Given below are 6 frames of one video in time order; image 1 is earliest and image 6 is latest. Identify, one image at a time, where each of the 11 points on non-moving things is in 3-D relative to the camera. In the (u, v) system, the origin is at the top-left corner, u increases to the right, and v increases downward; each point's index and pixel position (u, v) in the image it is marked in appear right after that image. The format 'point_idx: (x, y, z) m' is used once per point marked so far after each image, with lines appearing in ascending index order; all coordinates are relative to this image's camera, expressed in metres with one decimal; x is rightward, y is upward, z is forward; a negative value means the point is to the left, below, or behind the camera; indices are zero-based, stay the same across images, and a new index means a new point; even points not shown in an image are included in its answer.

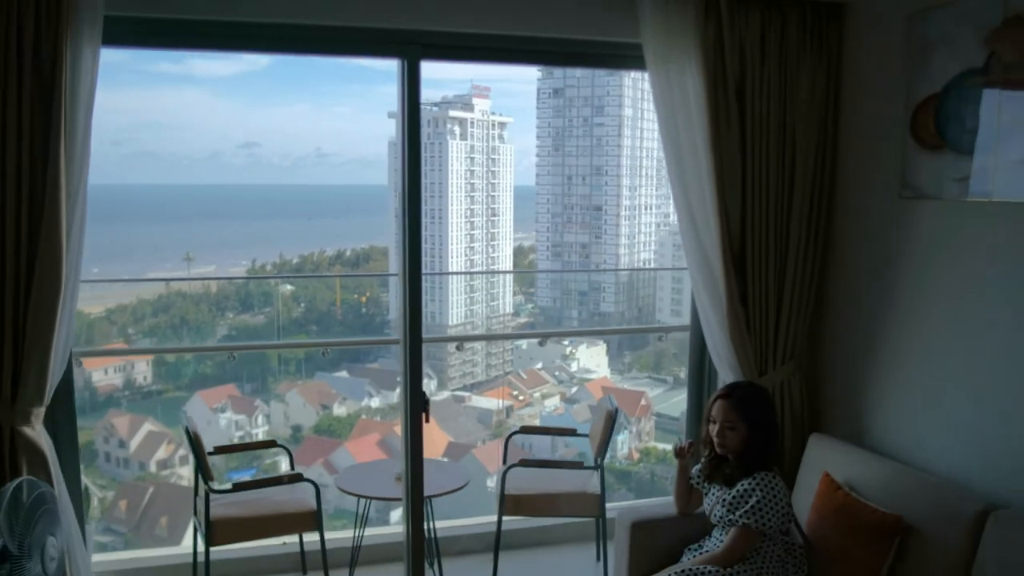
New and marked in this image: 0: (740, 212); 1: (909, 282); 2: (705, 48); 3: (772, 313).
0: (+0.8, +0.3, +3.0) m
1: (+1.2, 0.0, +2.7) m
2: (+0.6, +0.8, +2.9) m
3: (+0.9, -0.1, +3.0) m
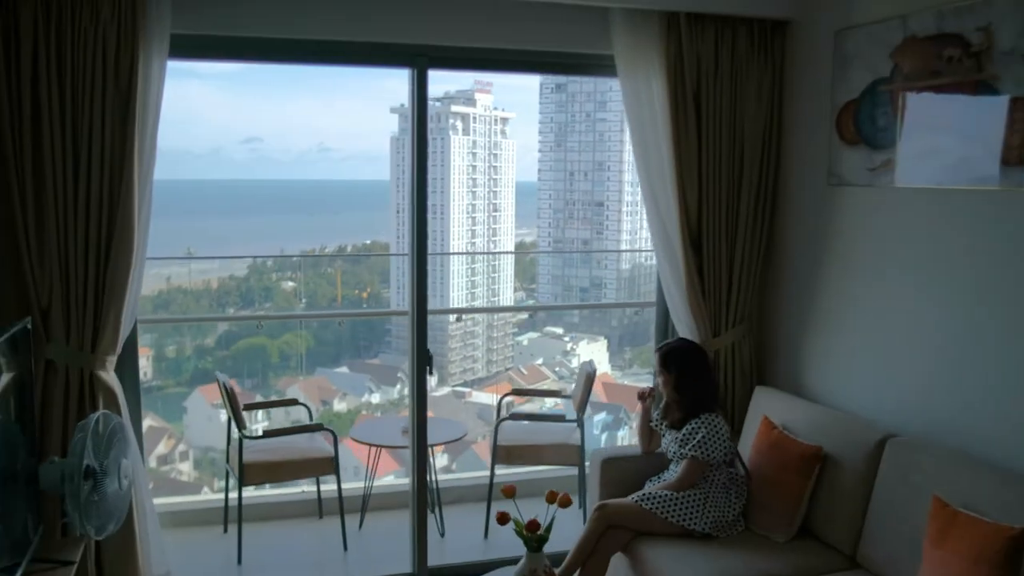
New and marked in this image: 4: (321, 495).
0: (+0.7, +0.4, +3.5) m
1: (+1.2, +0.1, +3.3) m
2: (+0.6, +0.9, +3.4) m
3: (+0.8, 0.0, +3.5) m
4: (-0.9, -1.0, +4.3) m
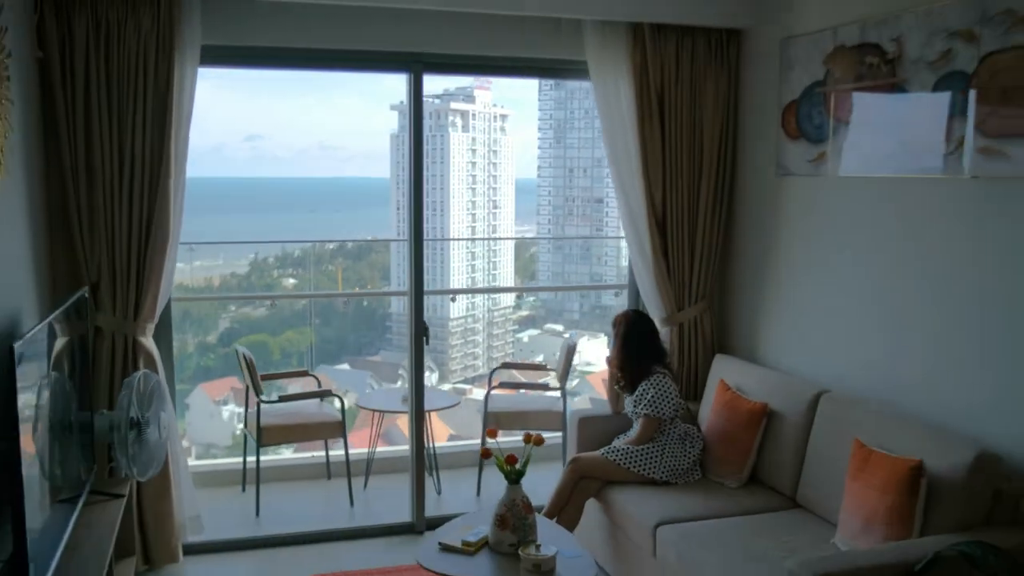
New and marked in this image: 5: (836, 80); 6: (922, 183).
0: (+0.7, +0.5, +3.9) m
1: (+1.1, +0.2, +3.7) m
2: (+0.5, +1.0, +3.8) m
3: (+0.8, +0.1, +4.0) m
4: (-1.0, -0.9, +4.7) m
5: (+1.2, +0.8, +3.3) m
6: (+1.4, +0.4, +3.0) m
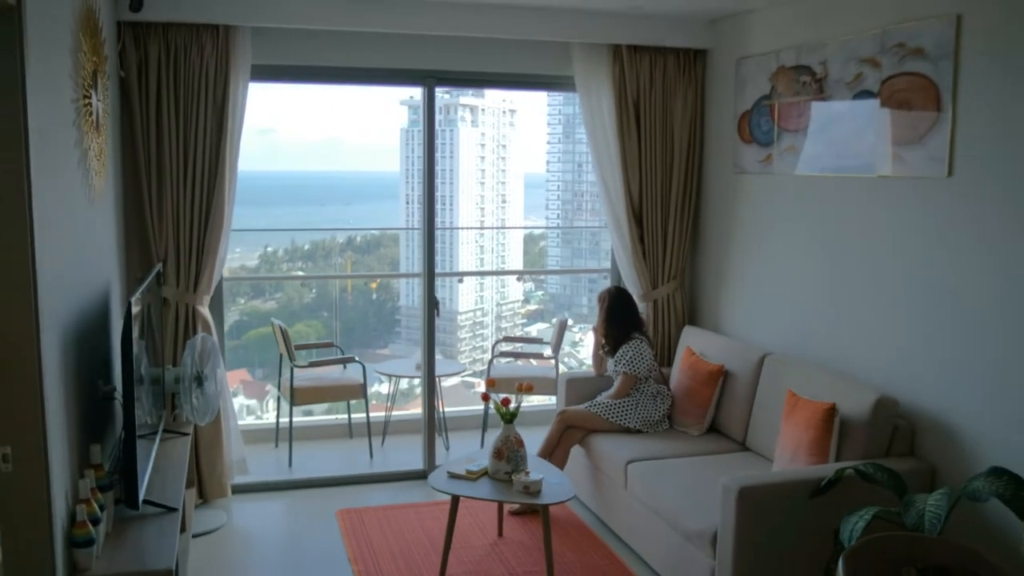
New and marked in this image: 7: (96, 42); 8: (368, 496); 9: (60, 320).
0: (+0.7, +0.6, +4.6) m
1: (+1.1, +0.3, +4.4) m
2: (+0.5, +1.1, +4.5) m
3: (+0.8, +0.2, +4.7) m
4: (-1.0, -0.8, +5.4) m
5: (+1.2, +0.9, +4.0) m
6: (+1.4, +0.4, +3.6) m
7: (-1.5, +0.9, +3.1) m
8: (-0.7, -1.1, +4.6) m
9: (-1.3, -0.1, +2.5) m
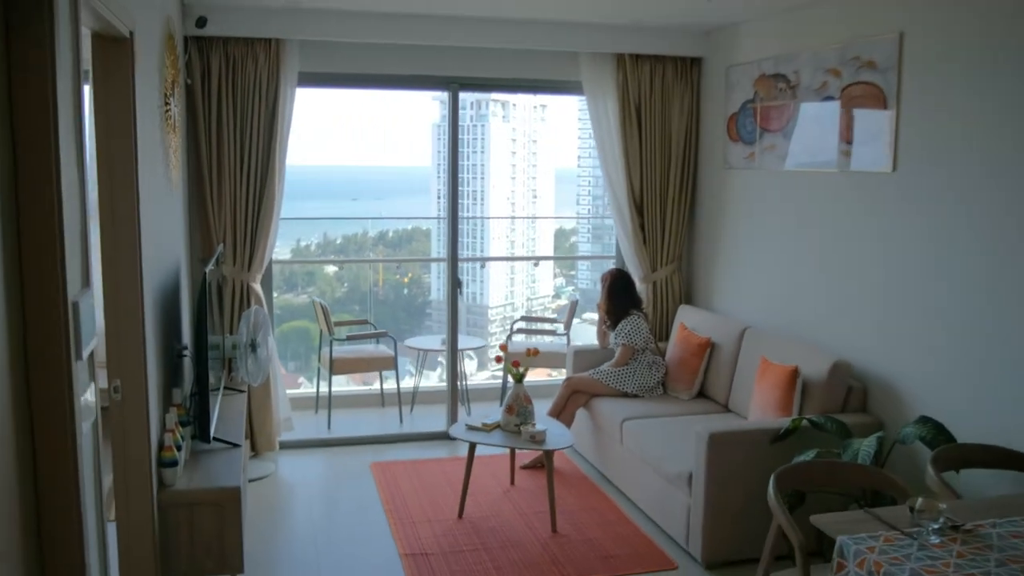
0: (+0.7, +0.7, +5.1) m
1: (+1.2, +0.4, +4.9) m
2: (+0.6, +1.2, +5.0) m
3: (+0.9, +0.3, +5.2) m
4: (-0.9, -0.7, +6.0) m
5: (+1.3, +1.0, +4.5) m
6: (+1.4, +0.5, +4.2) m
7: (-1.4, +1.0, +3.7) m
8: (-0.7, -1.0, +5.2) m
9: (-1.3, 0.0, +3.1) m
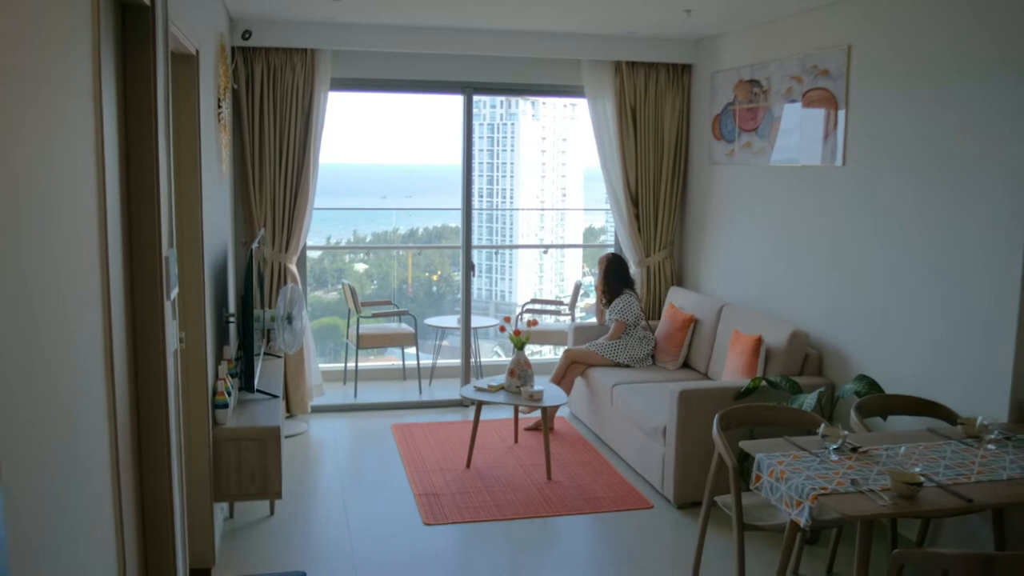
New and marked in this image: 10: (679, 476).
0: (+0.8, +0.8, +5.7) m
1: (+1.2, +0.5, +5.4) m
2: (+0.7, +1.3, +5.6) m
3: (+0.9, +0.4, +5.7) m
4: (-0.8, -0.6, +6.6) m
5: (+1.3, +1.1, +5.0) m
6: (+1.4, +0.6, +4.7) m
7: (-1.4, +1.1, +4.3) m
8: (-0.6, -0.8, +5.8) m
9: (-1.3, +0.1, +3.8) m
10: (+0.8, -0.9, +4.1) m
